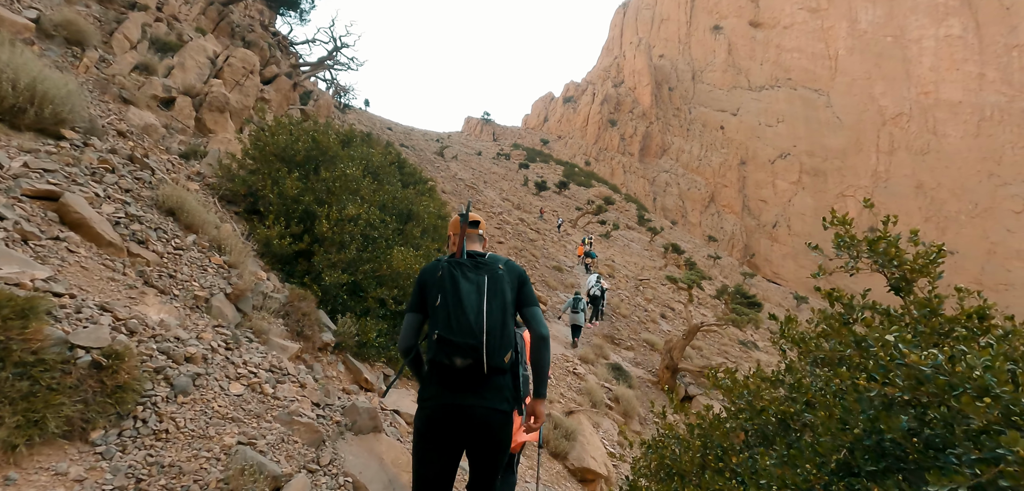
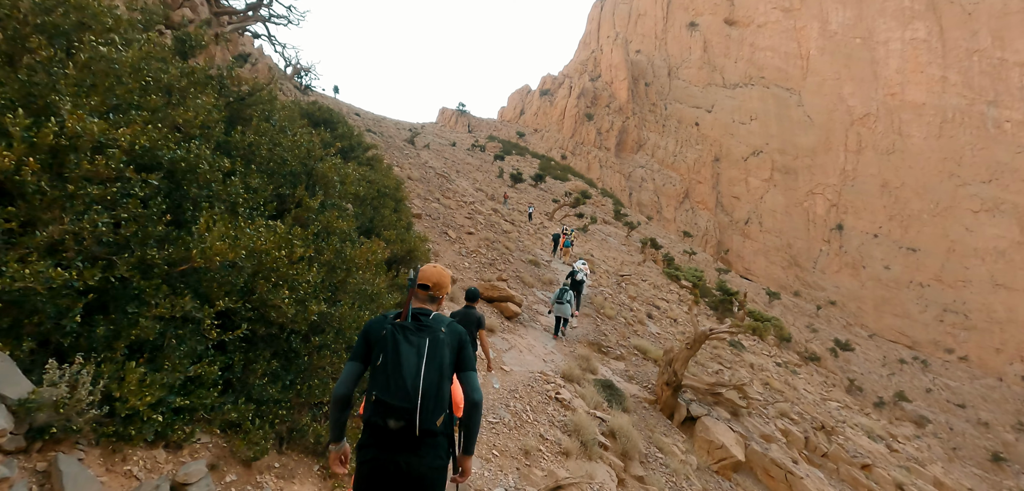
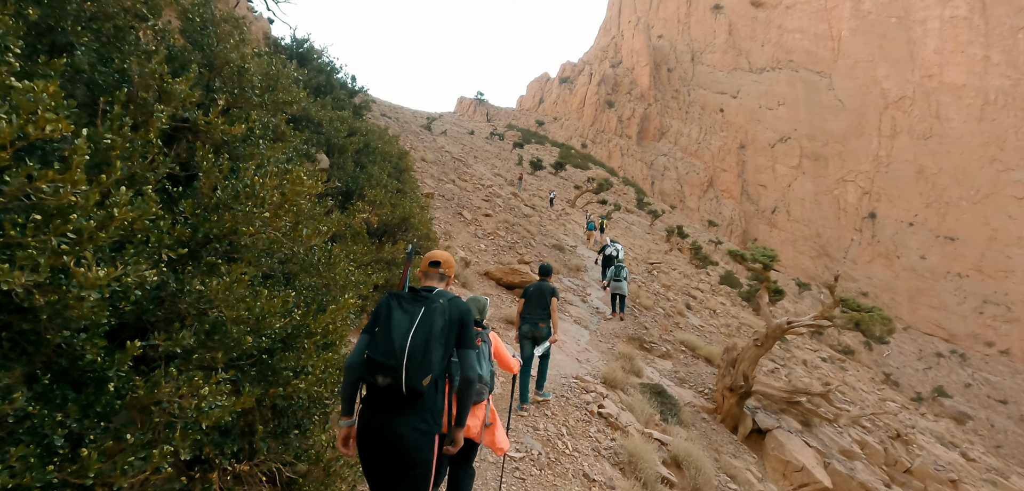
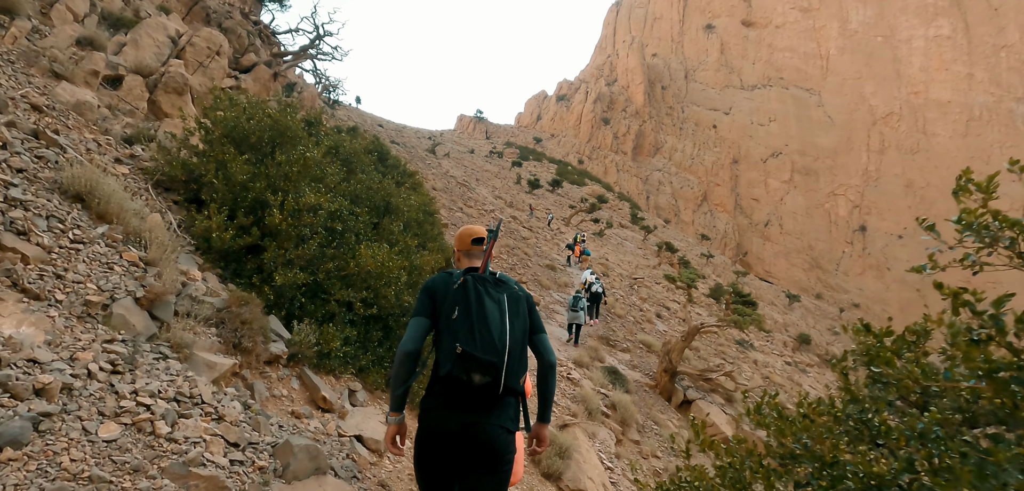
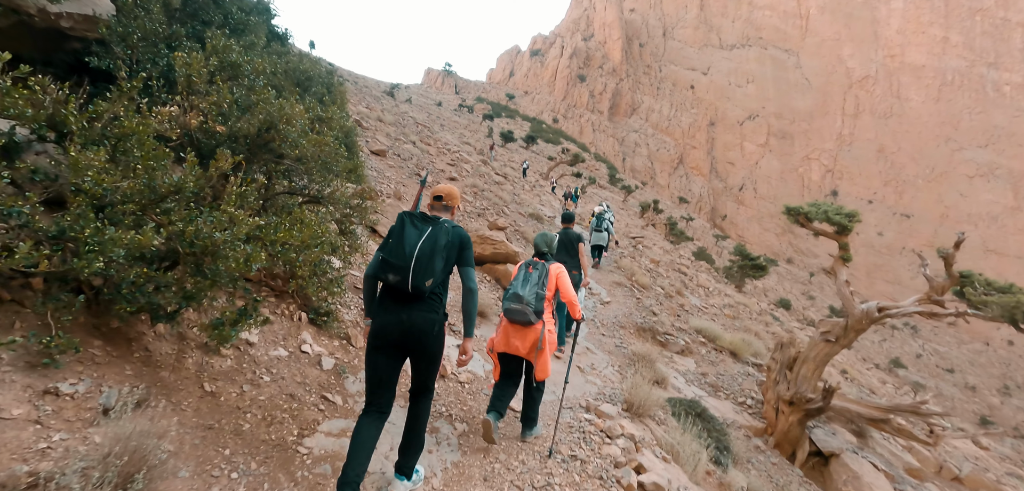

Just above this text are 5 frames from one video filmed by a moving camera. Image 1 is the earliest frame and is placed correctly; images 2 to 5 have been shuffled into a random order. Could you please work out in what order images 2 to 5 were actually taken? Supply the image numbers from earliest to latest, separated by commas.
4, 2, 3, 5
